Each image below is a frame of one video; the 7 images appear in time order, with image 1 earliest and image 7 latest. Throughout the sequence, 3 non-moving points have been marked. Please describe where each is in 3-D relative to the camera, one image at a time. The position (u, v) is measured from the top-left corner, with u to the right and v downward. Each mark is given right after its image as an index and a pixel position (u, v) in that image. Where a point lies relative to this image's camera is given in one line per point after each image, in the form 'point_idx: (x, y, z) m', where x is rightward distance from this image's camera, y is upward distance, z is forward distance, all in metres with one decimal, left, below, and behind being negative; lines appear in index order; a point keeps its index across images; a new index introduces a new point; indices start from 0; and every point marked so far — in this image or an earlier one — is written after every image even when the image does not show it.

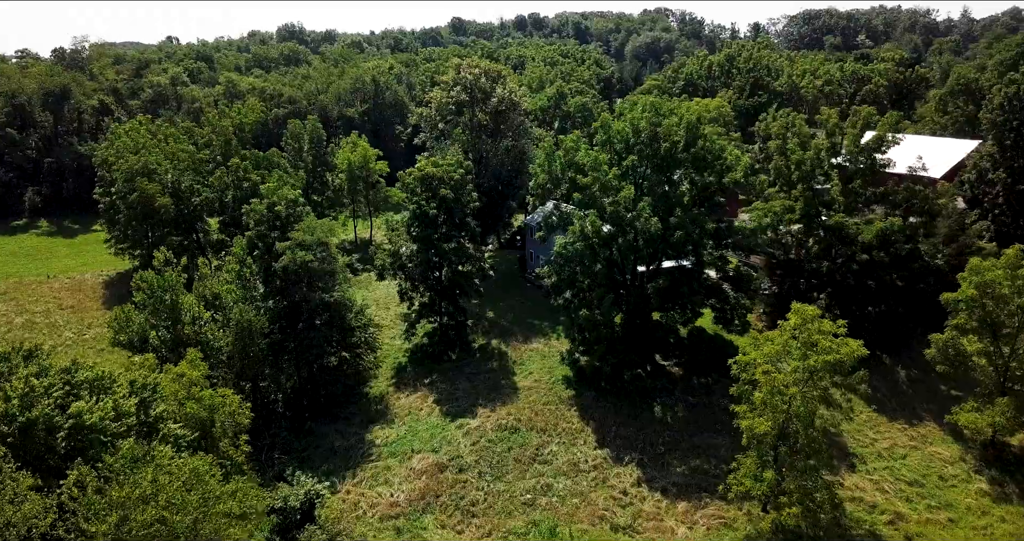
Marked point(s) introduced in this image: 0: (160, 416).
0: (-7.5, -3.1, +16.2) m
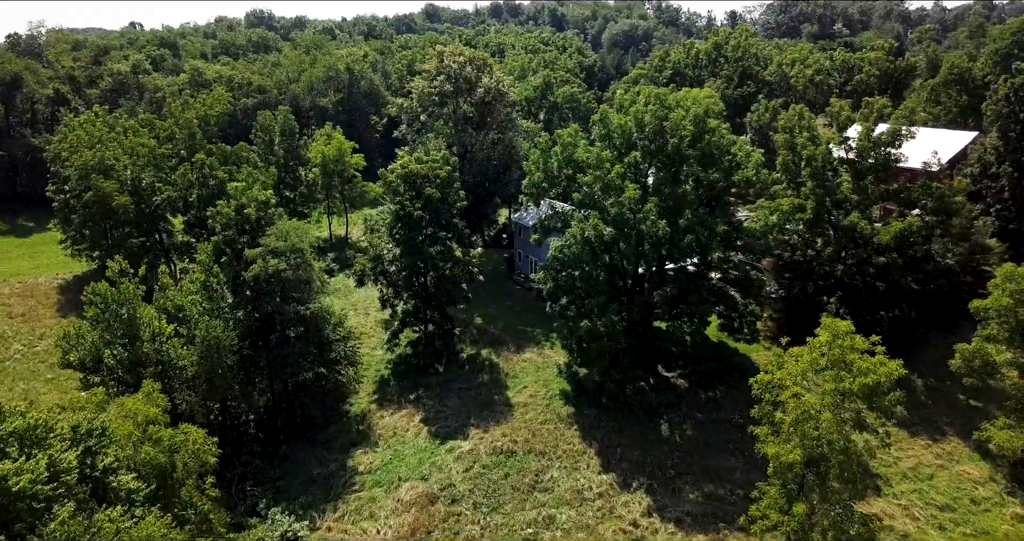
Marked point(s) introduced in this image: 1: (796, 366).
0: (-7.3, -3.6, +13.9) m
1: (+7.0, -2.3, +18.8) m
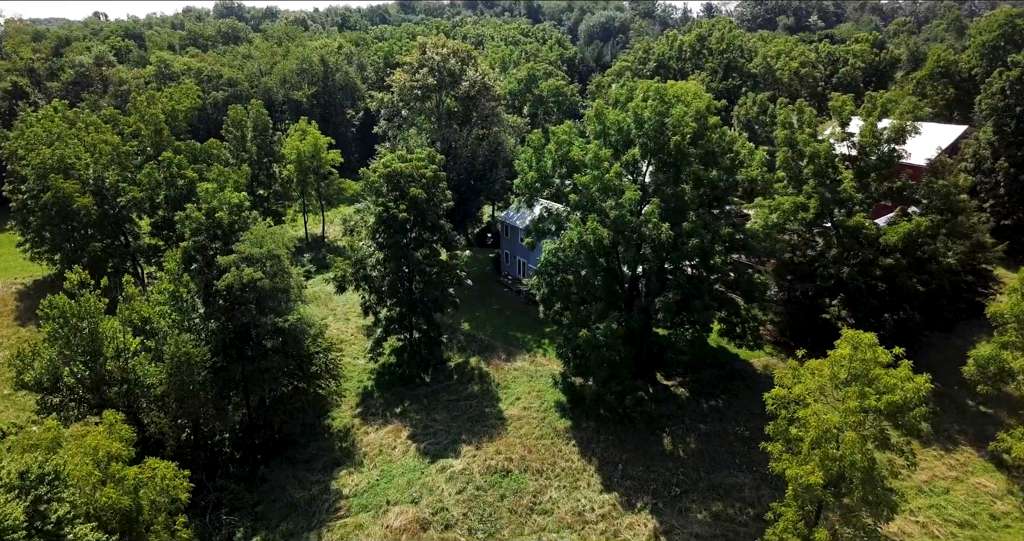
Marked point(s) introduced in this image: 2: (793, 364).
0: (-7.1, -3.9, +12.2) m
1: (+7.0, -2.5, +17.6) m
2: (+6.8, -2.2, +18.5) m
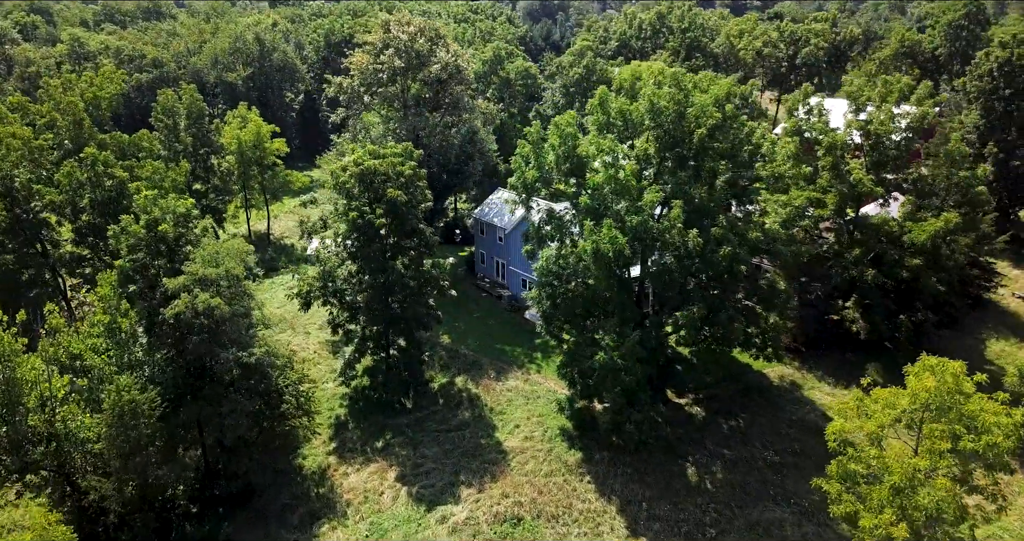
0: (-6.0, -4.7, +8.7) m
1: (+7.5, -2.9, +15.3) m
2: (+7.2, -2.6, +16.1) m
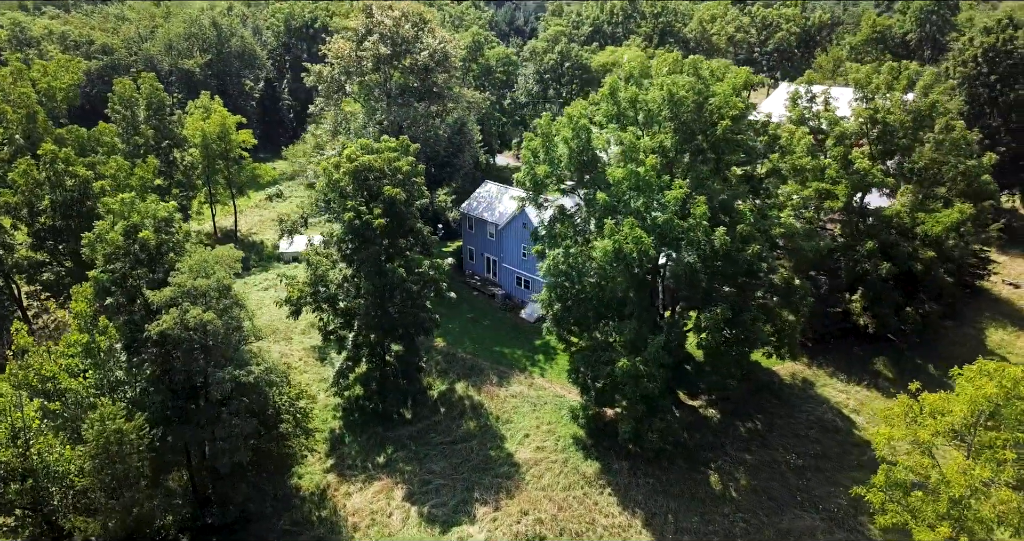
0: (-4.9, -5.1, +7.2) m
1: (+8.2, -2.9, +14.5) m
2: (+7.8, -2.6, +15.4) m
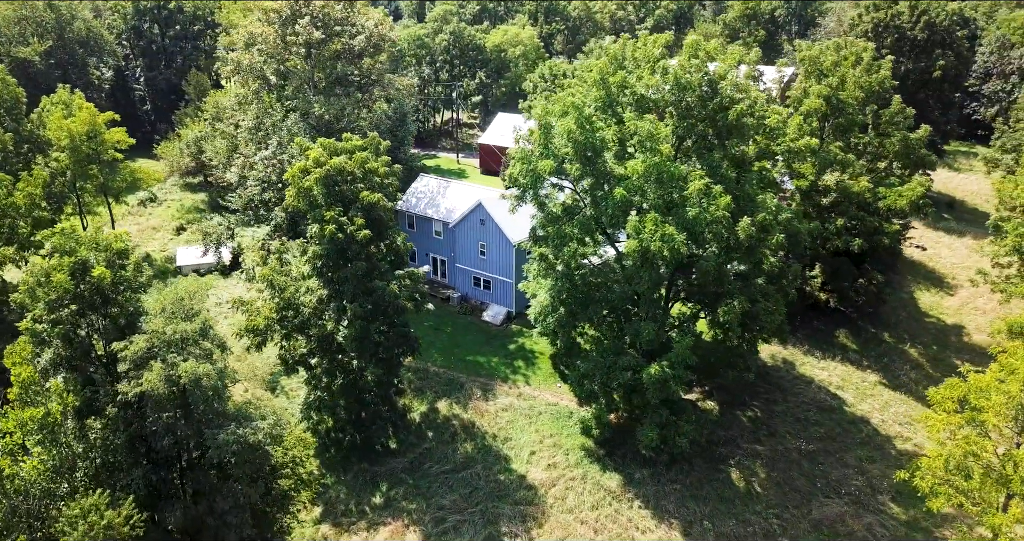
0: (-1.9, -5.9, +4.8) m
1: (+9.3, -2.5, +14.6) m
2: (+8.8, -2.2, +15.3) m
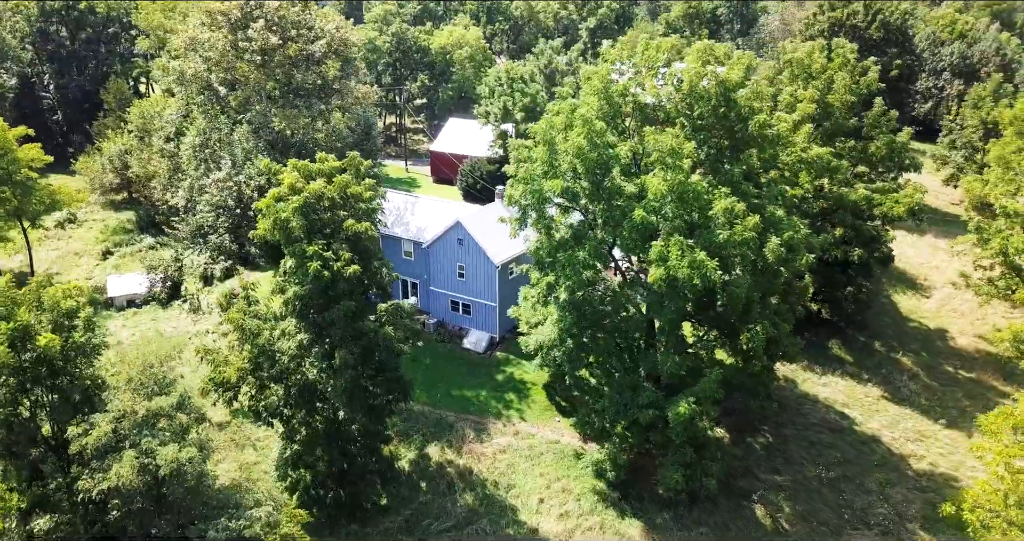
0: (-0.2, -6.6, +2.9) m
1: (+9.8, -2.9, +13.6) m
2: (+9.2, -2.6, +14.3) m
